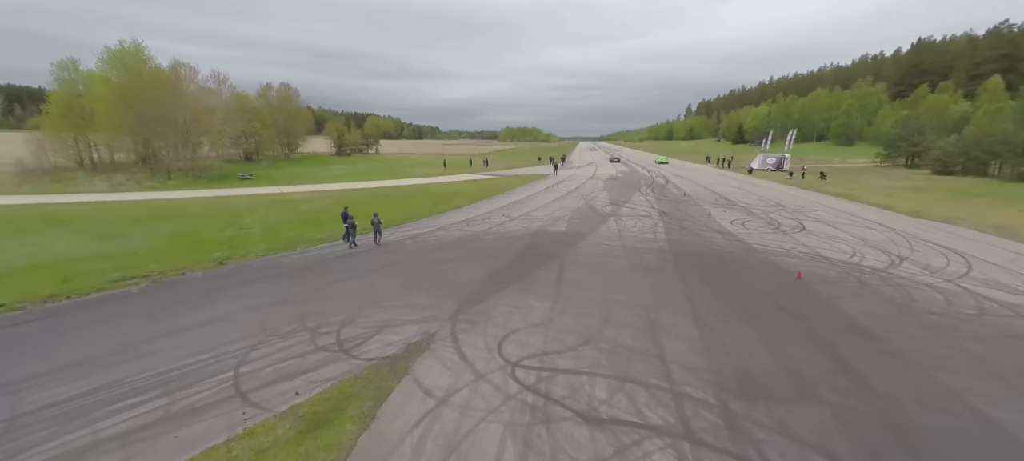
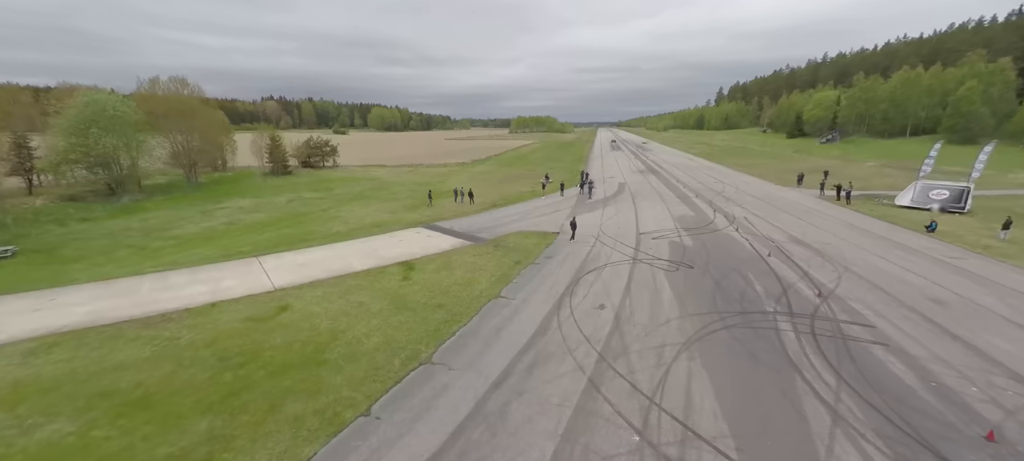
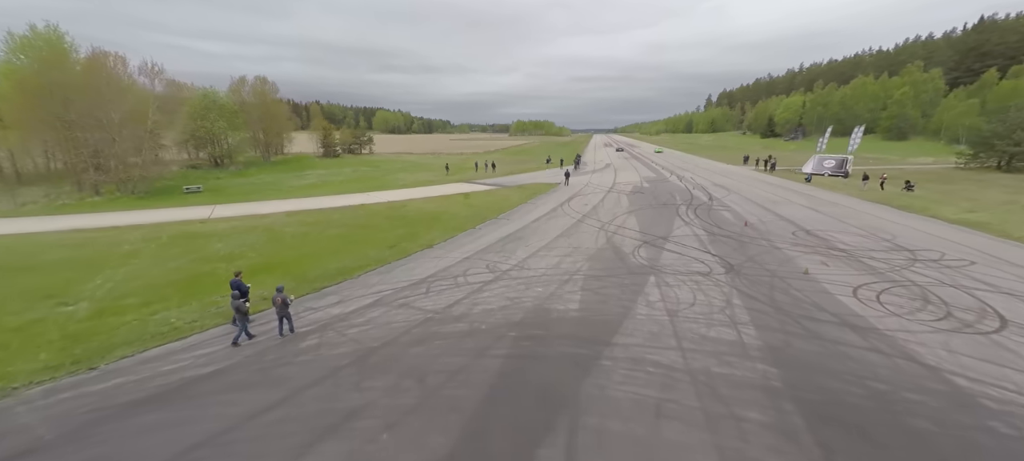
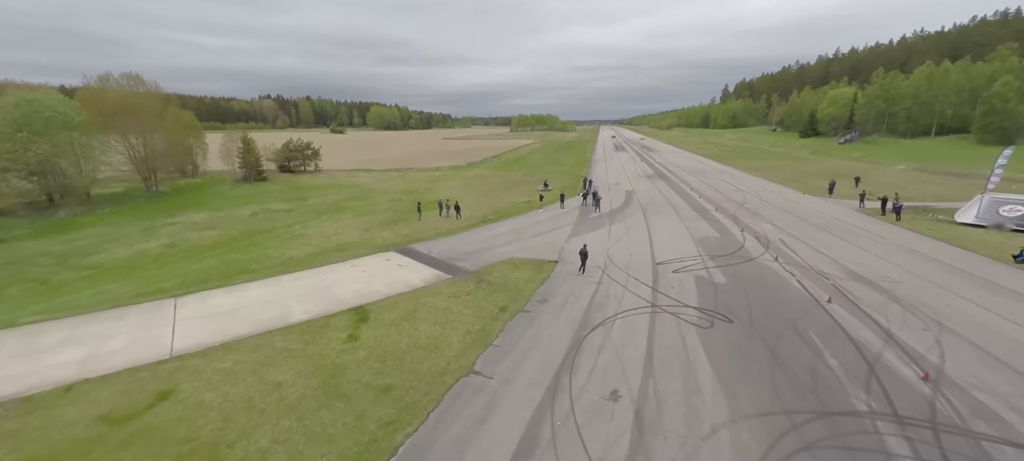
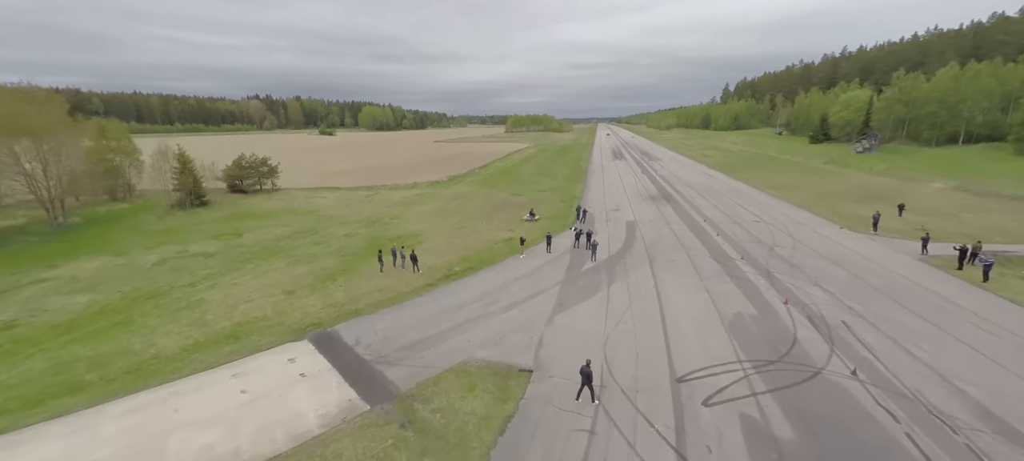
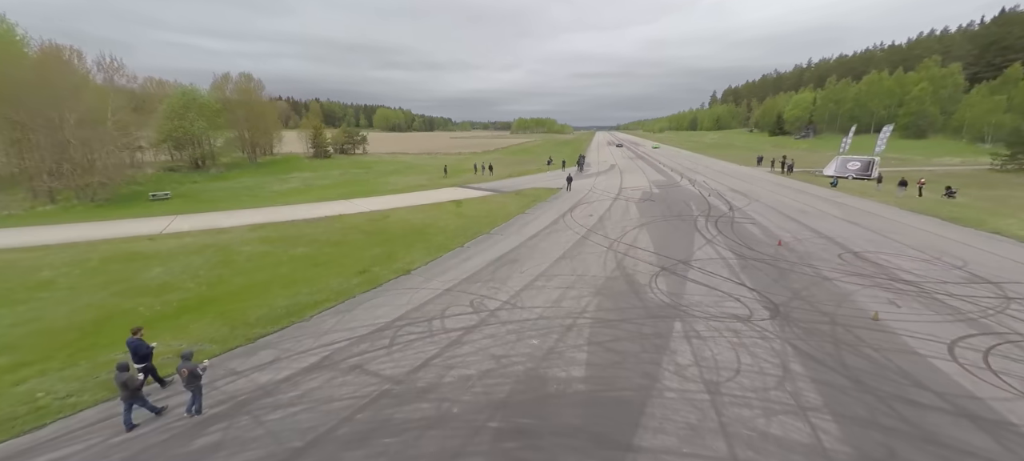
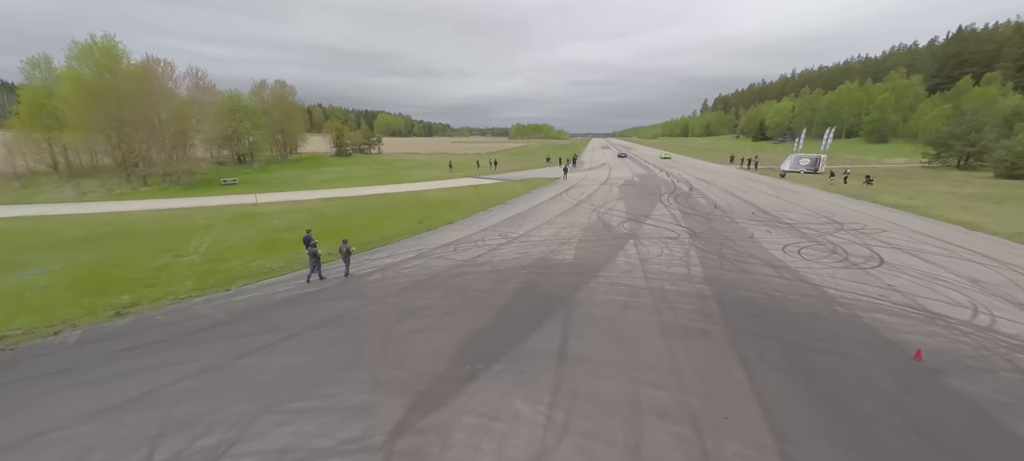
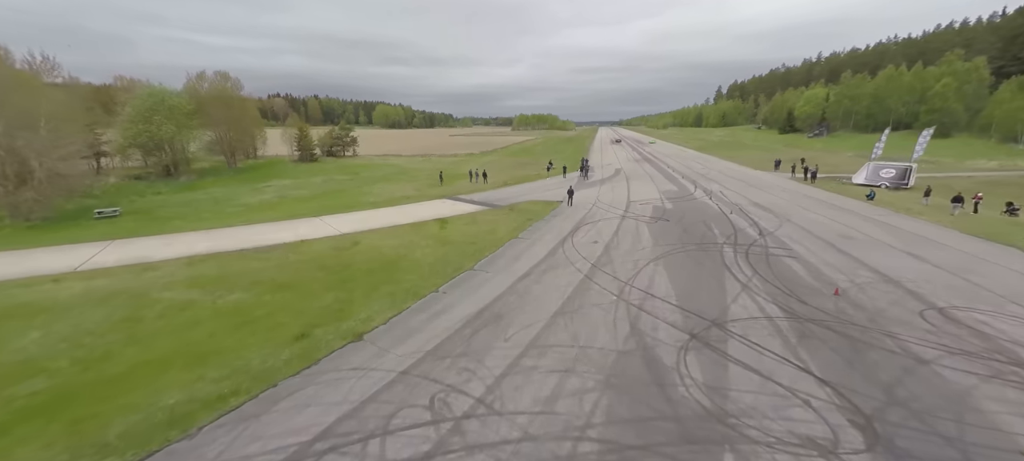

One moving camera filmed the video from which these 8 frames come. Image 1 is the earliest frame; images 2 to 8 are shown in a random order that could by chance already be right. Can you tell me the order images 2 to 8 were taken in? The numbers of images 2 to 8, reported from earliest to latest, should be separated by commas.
7, 3, 6, 8, 2, 4, 5
